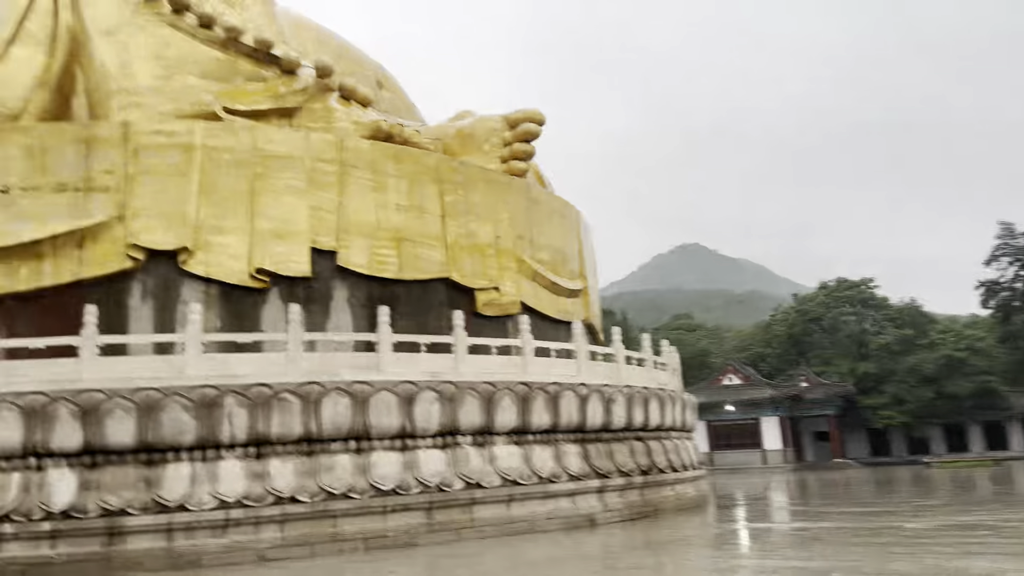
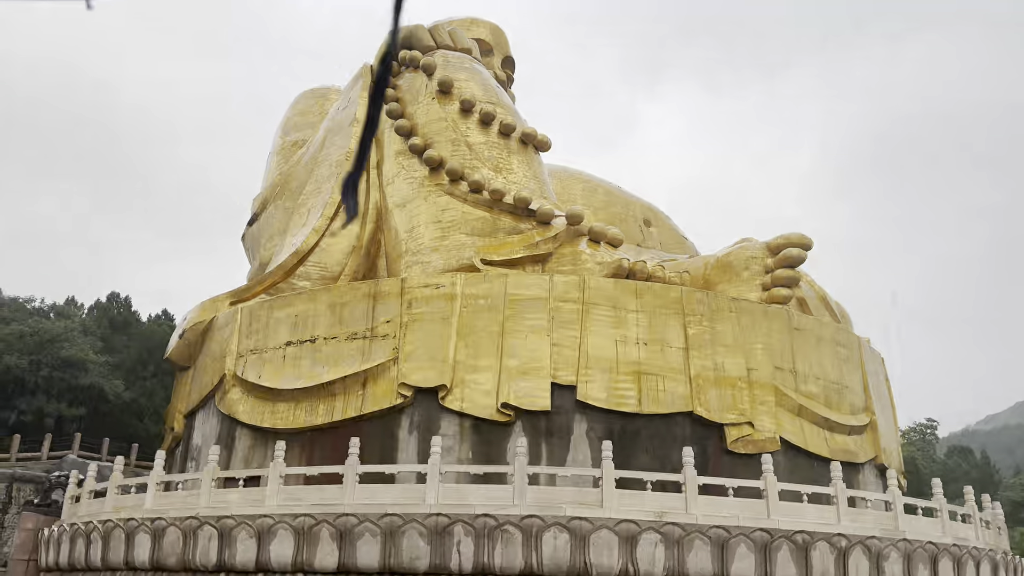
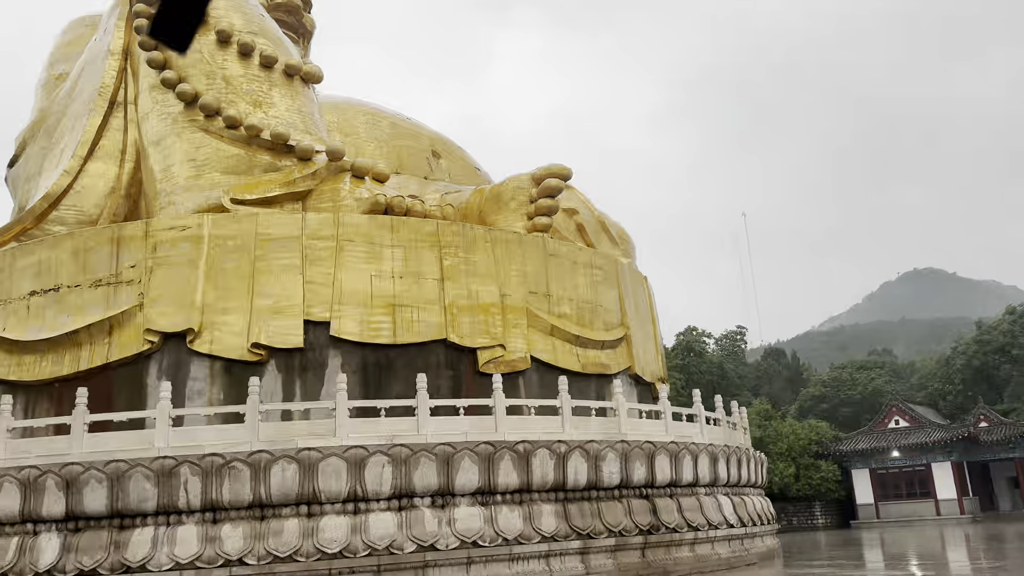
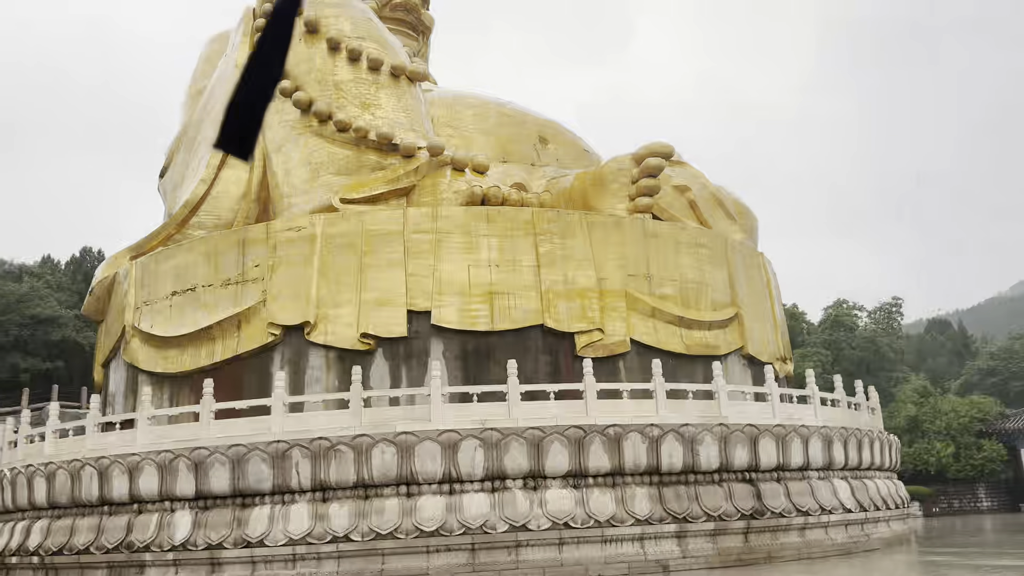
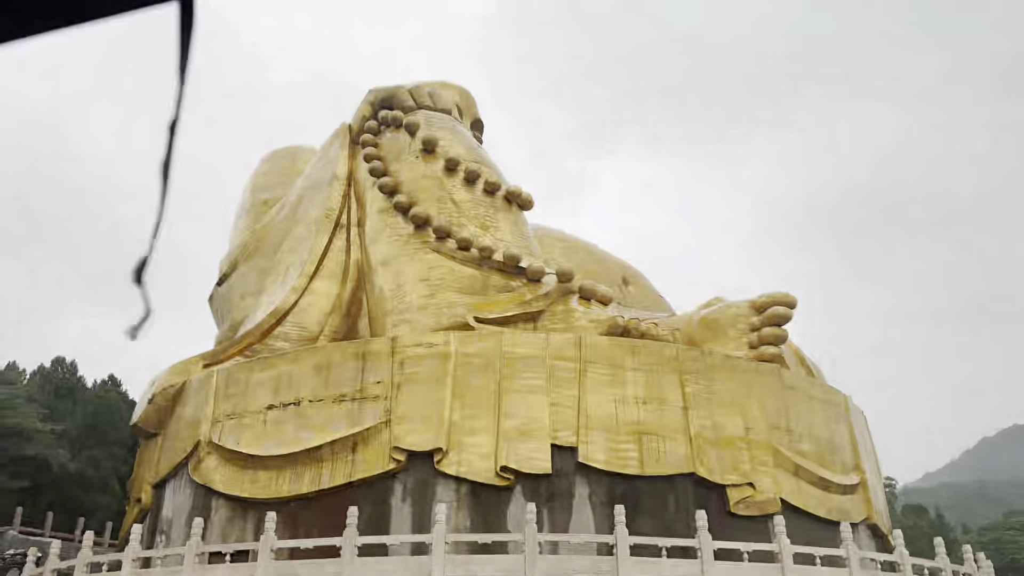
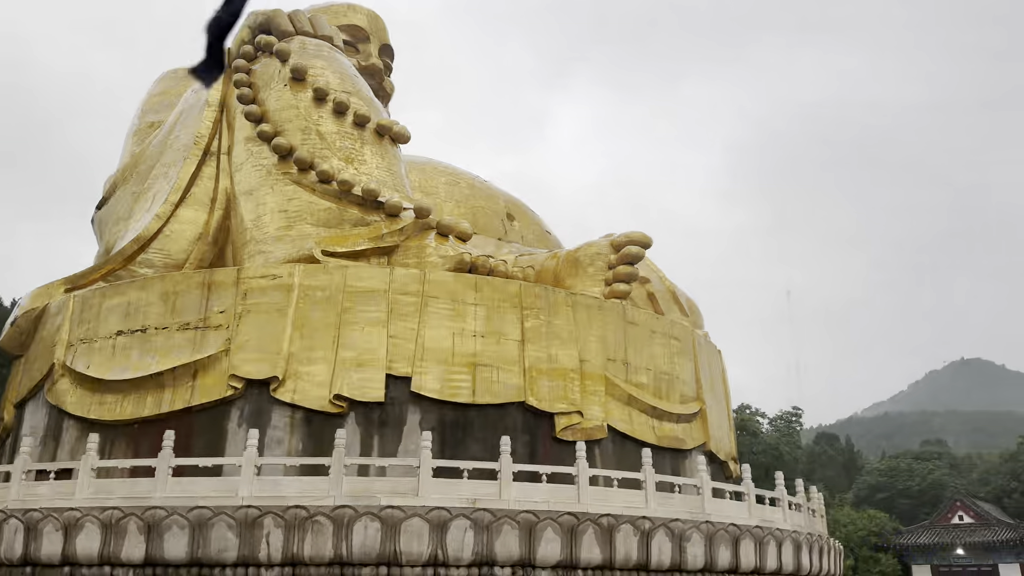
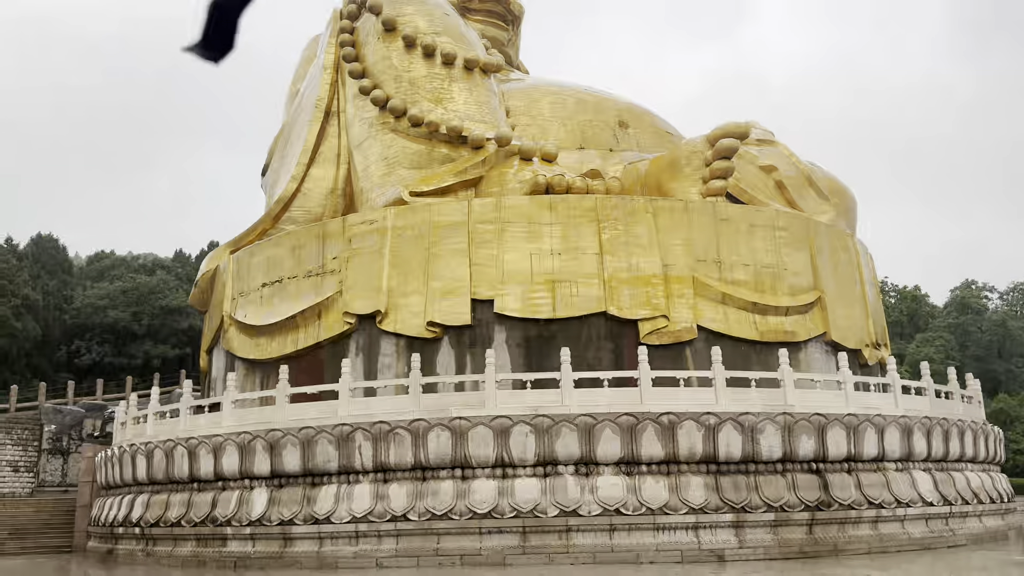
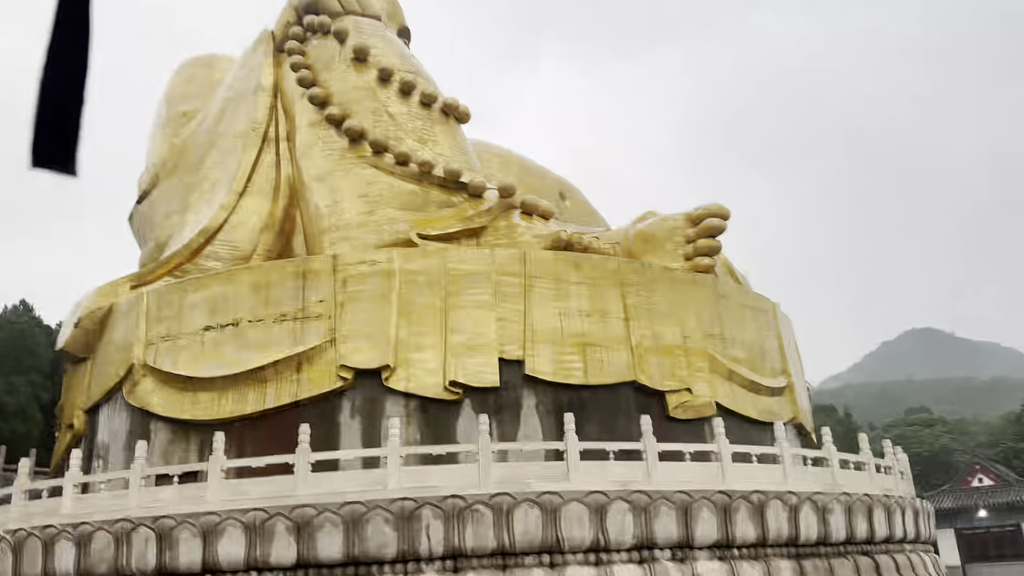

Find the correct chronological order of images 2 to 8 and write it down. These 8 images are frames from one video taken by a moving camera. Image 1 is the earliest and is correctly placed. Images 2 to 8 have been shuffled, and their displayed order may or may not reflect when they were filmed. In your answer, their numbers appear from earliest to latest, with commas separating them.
8, 5, 2, 6, 3, 4, 7
